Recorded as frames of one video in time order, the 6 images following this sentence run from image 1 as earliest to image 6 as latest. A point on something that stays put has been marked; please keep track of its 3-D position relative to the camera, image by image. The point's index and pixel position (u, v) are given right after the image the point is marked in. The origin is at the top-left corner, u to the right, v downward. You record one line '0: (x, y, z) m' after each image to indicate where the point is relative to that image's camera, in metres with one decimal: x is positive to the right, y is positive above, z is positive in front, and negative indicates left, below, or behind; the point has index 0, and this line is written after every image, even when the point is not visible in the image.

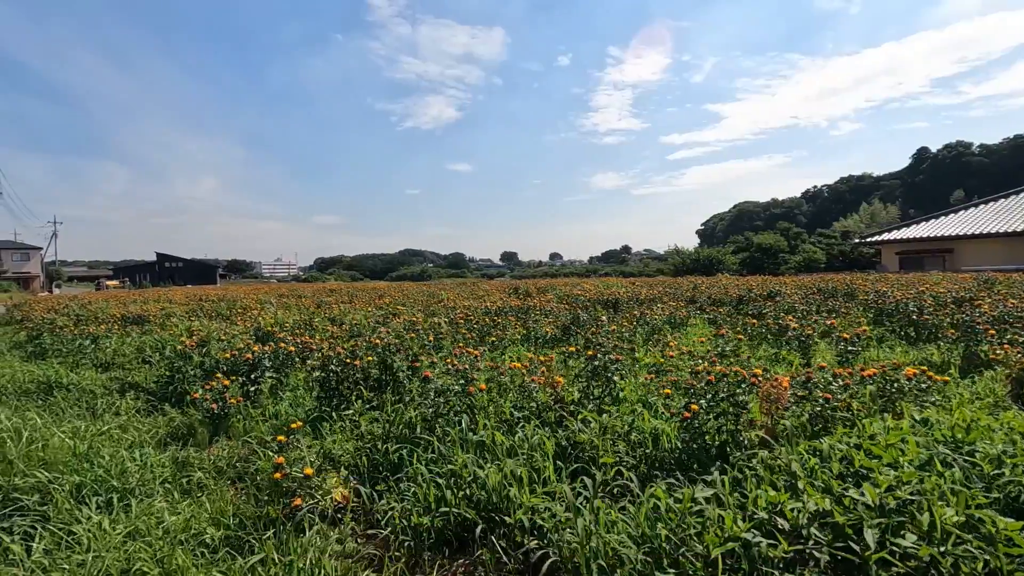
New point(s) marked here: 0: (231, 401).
0: (-1.8, -0.7, +3.5) m
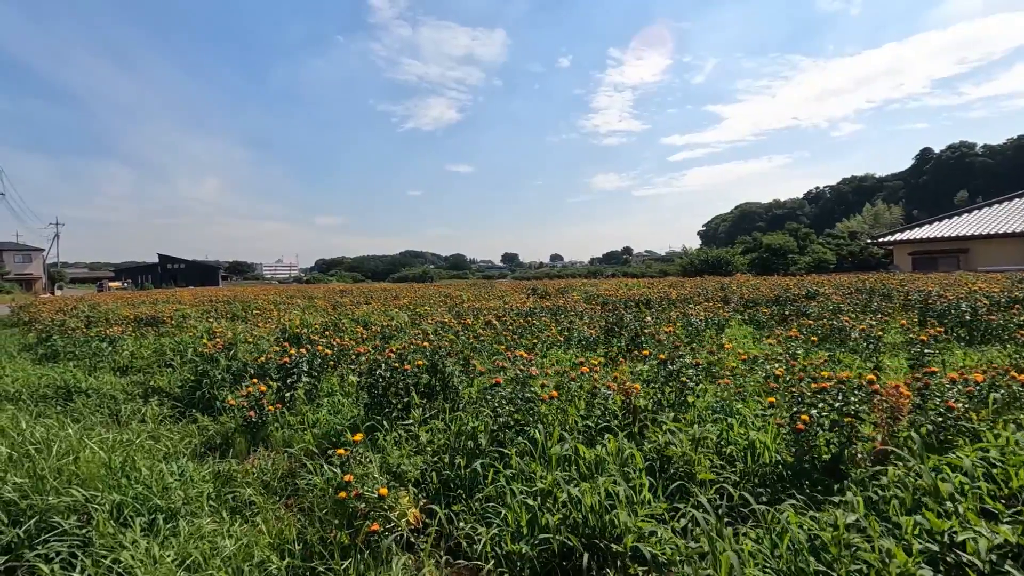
0: (-1.5, -0.7, +3.2) m
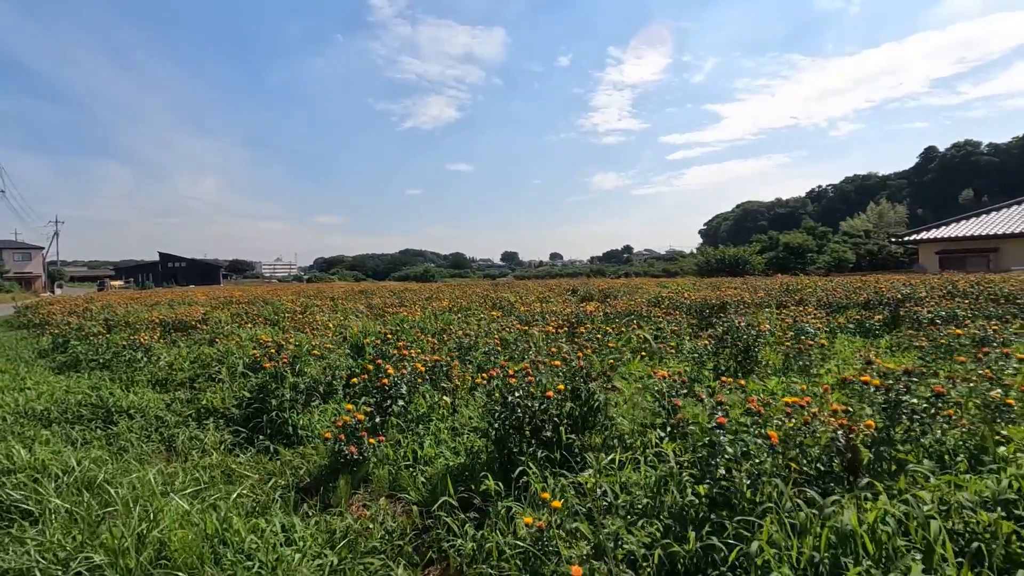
0: (-0.7, -0.8, +2.7) m
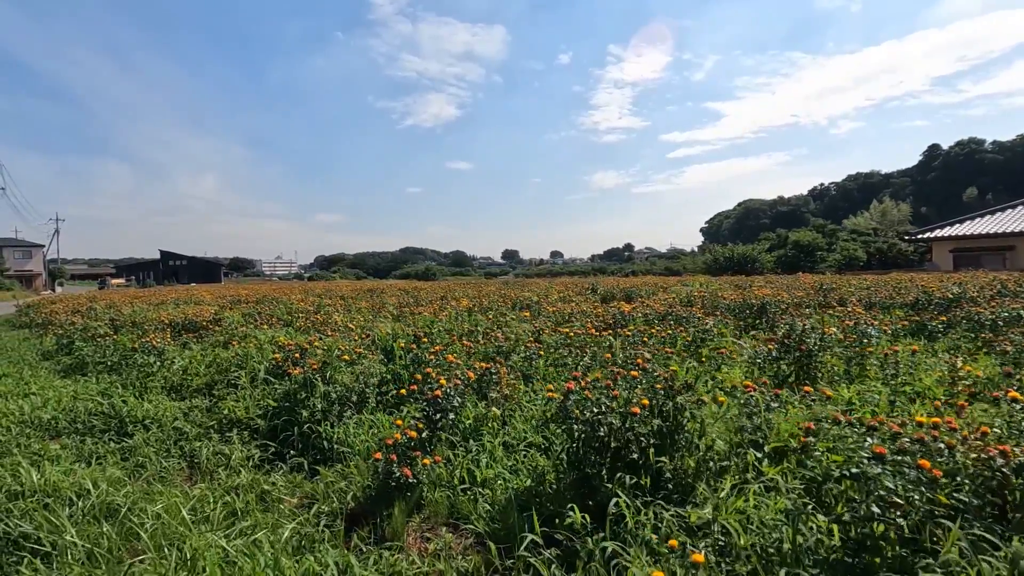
0: (-0.4, -0.8, +2.4) m
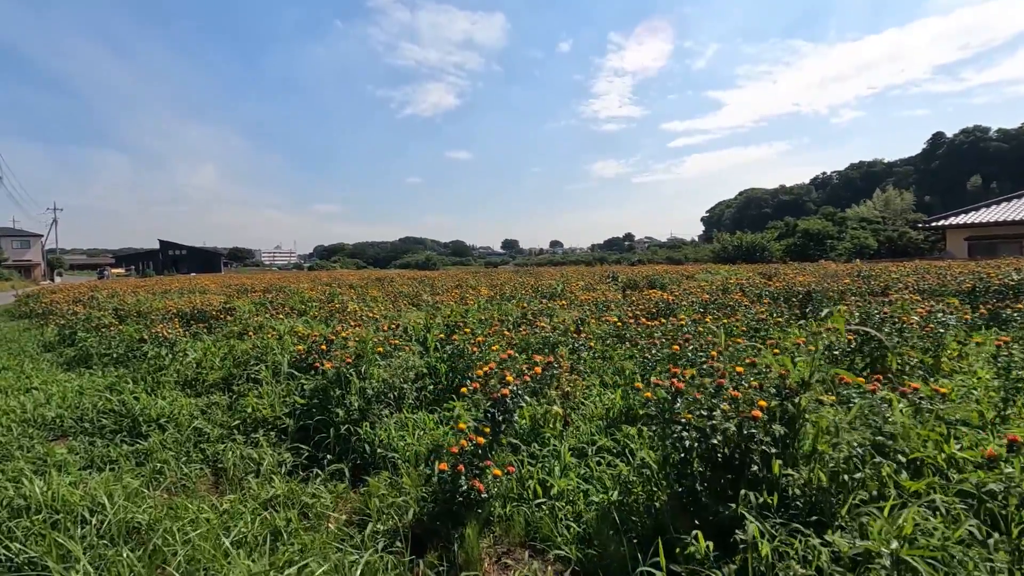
0: (-0.1, -0.7, +2.0) m
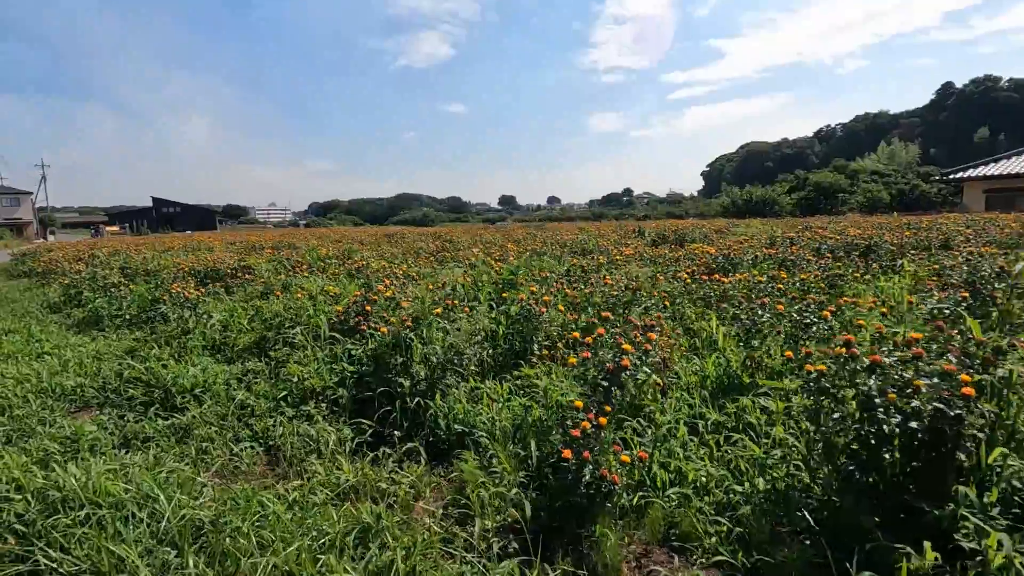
0: (+0.4, -0.5, +1.7) m
